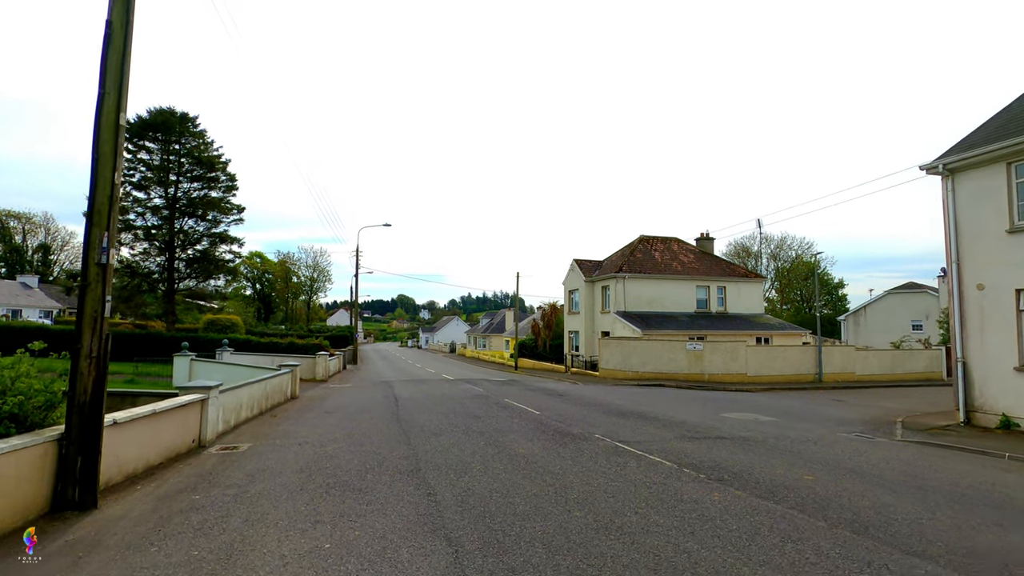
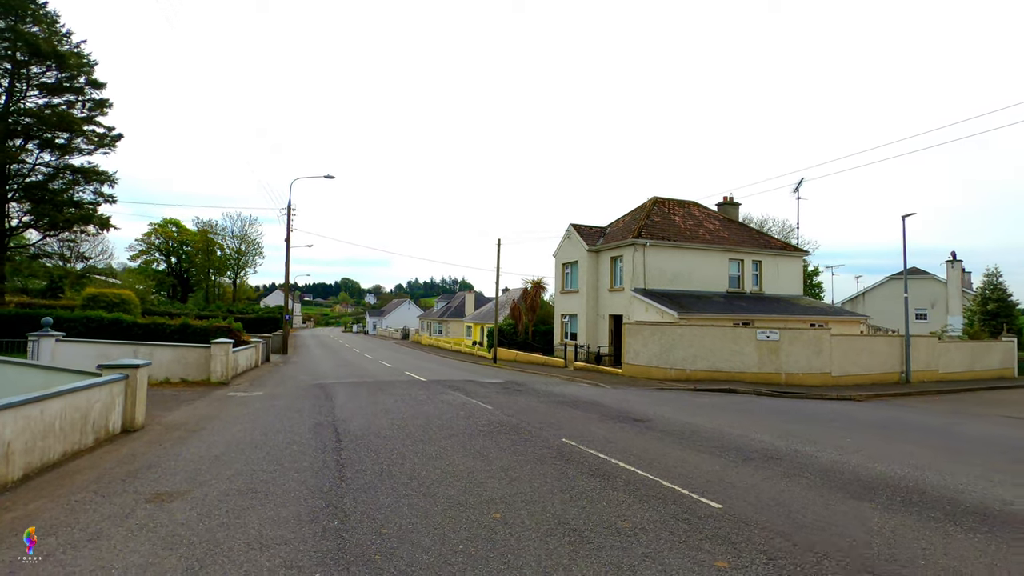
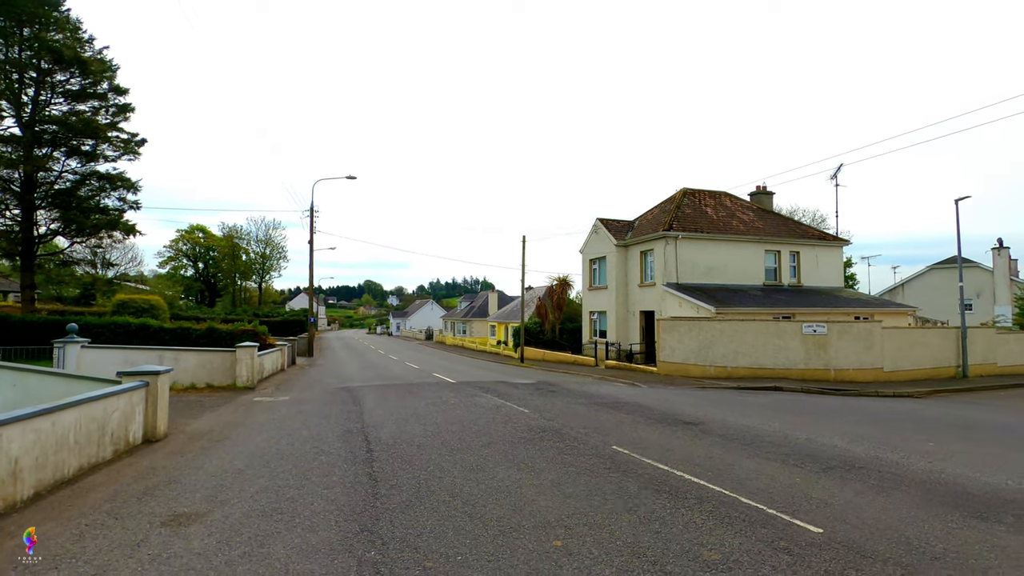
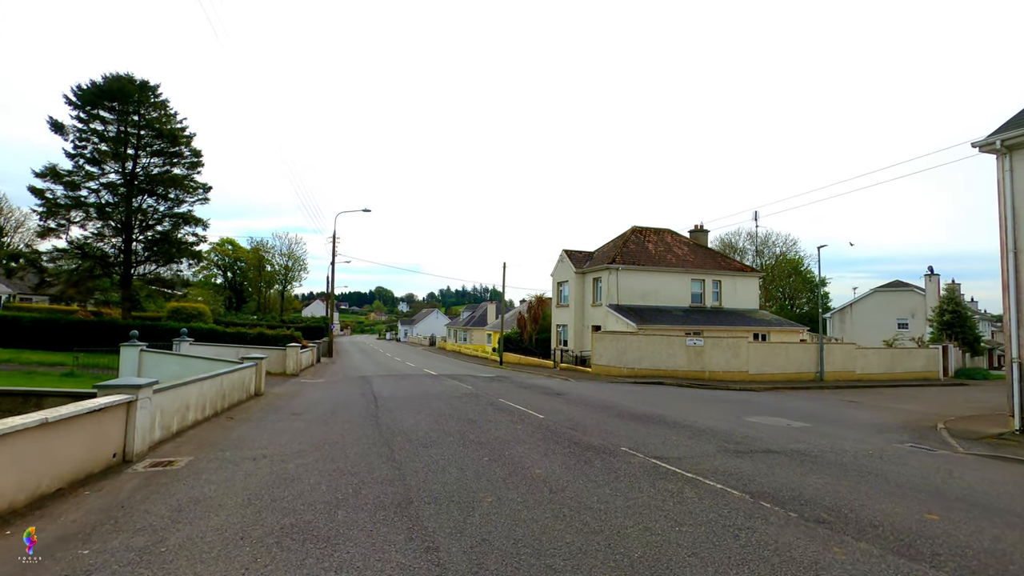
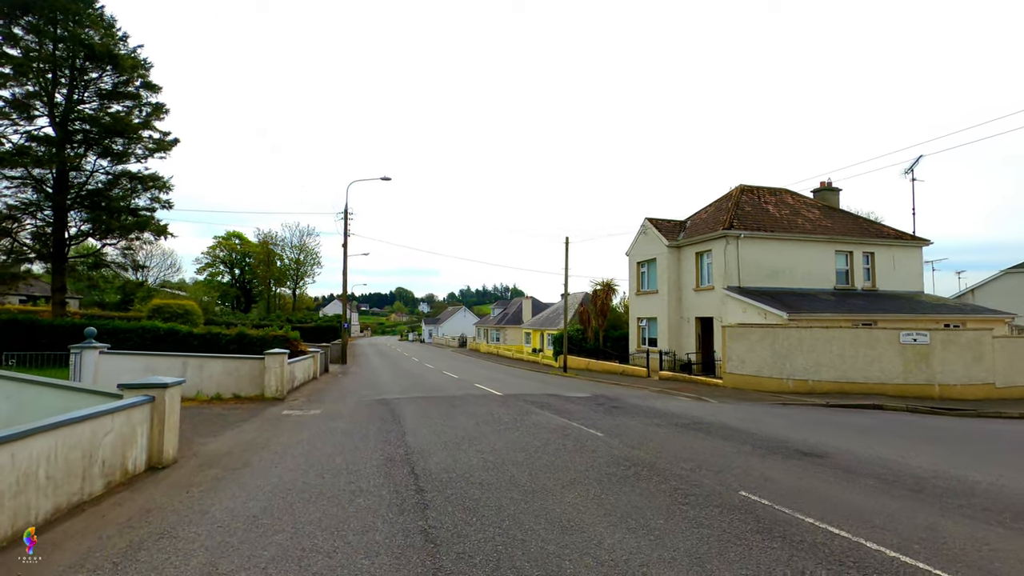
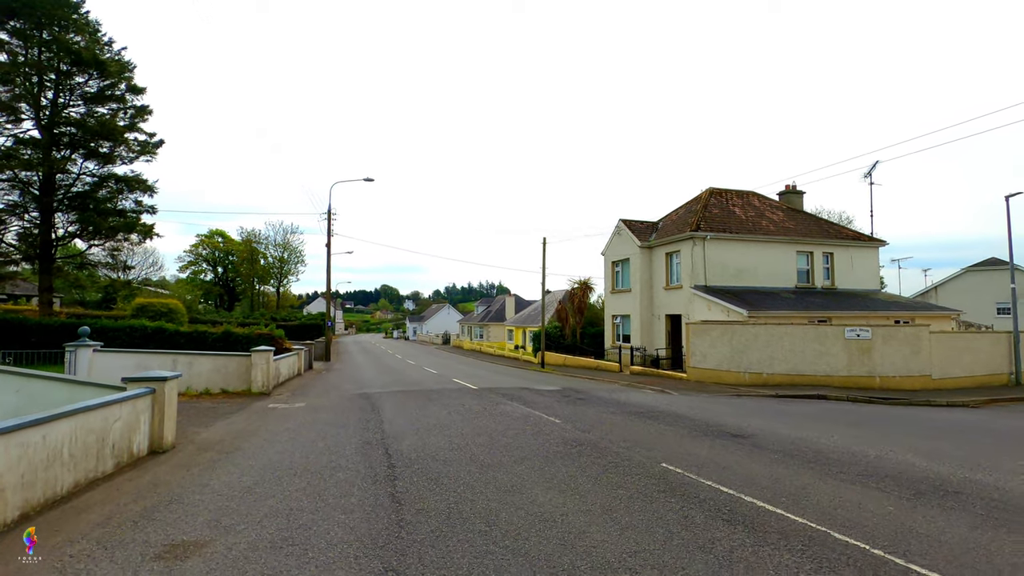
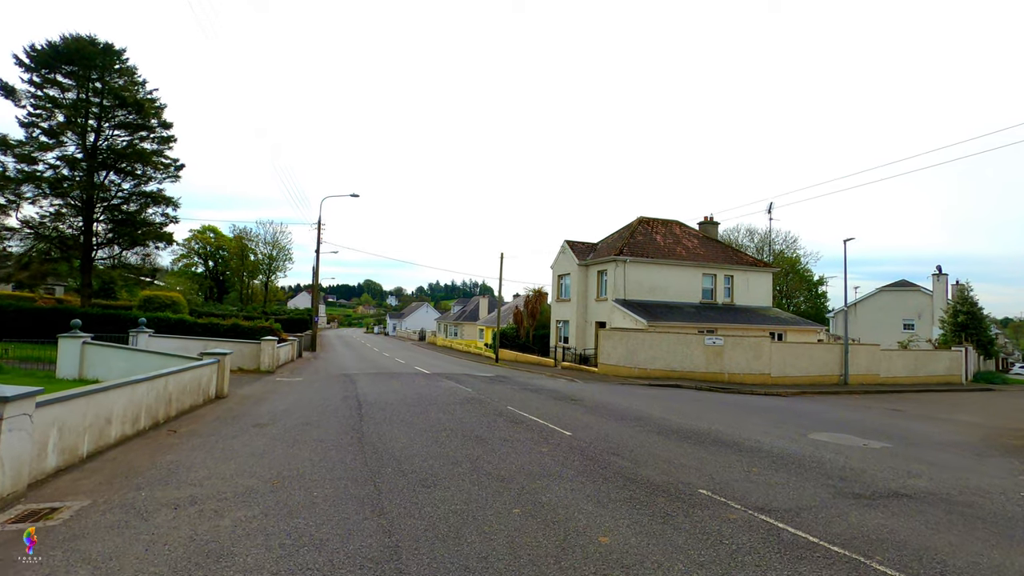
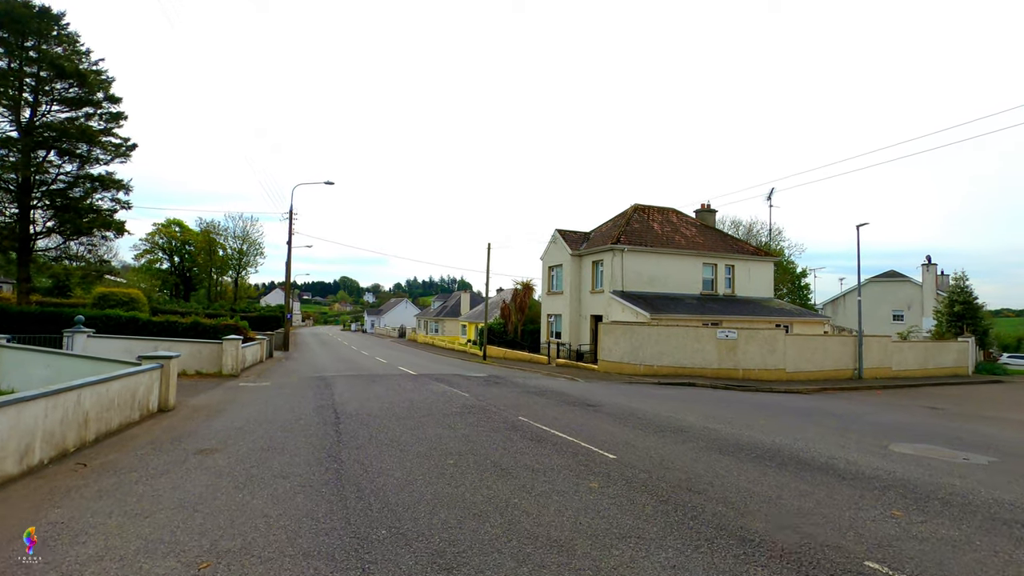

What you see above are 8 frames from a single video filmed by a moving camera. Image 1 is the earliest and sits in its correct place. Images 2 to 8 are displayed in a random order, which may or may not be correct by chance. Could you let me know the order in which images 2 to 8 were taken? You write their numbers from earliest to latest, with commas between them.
4, 7, 8, 2, 3, 6, 5
